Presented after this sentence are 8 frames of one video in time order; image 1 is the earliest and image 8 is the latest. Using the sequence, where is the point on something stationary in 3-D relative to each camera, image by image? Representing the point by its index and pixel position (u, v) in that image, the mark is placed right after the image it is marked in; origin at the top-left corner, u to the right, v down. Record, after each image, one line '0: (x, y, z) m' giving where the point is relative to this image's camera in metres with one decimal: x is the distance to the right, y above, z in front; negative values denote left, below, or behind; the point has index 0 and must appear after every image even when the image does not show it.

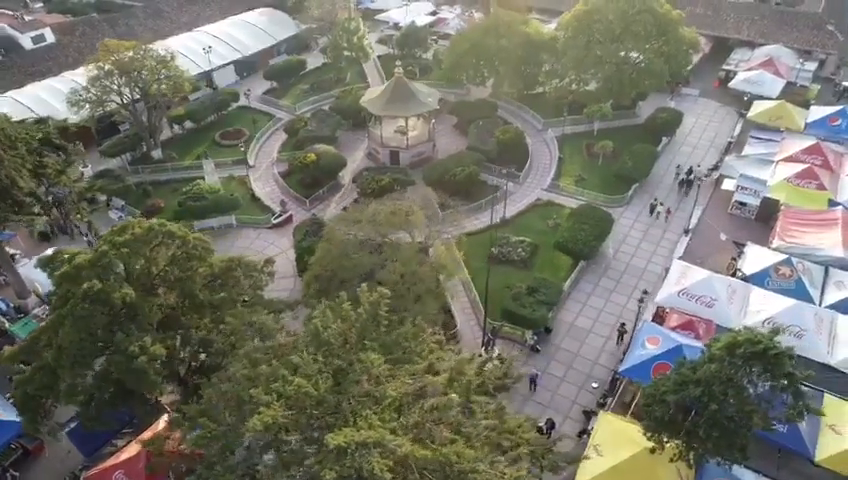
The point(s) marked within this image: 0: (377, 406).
0: (-1.5, -5.2, +18.3) m
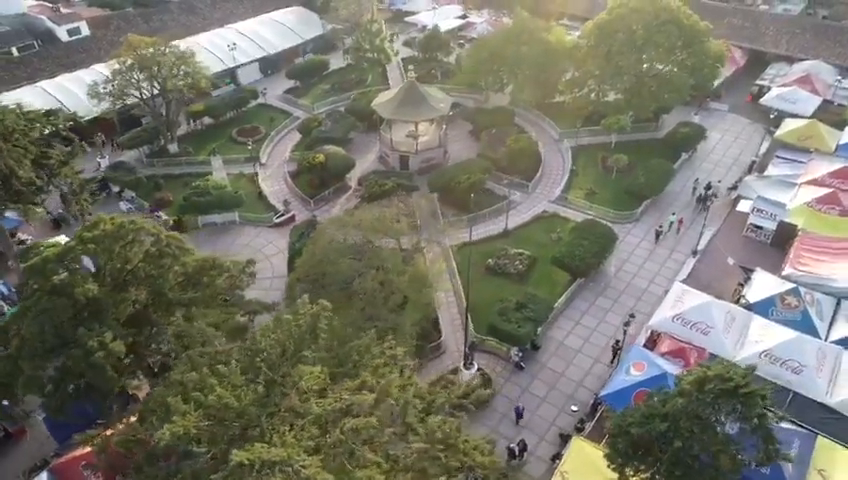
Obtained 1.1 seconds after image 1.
0: (-3.9, -5.6, +18.0) m
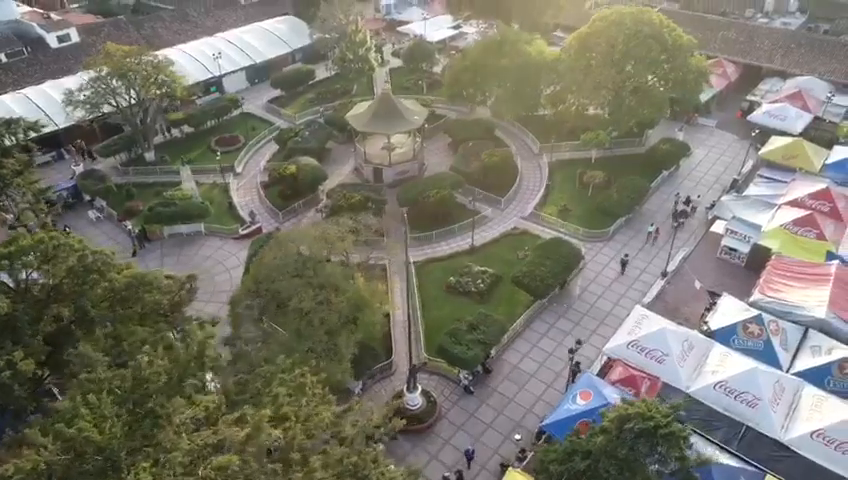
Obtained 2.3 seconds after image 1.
0: (-7.6, -6.4, +17.2) m
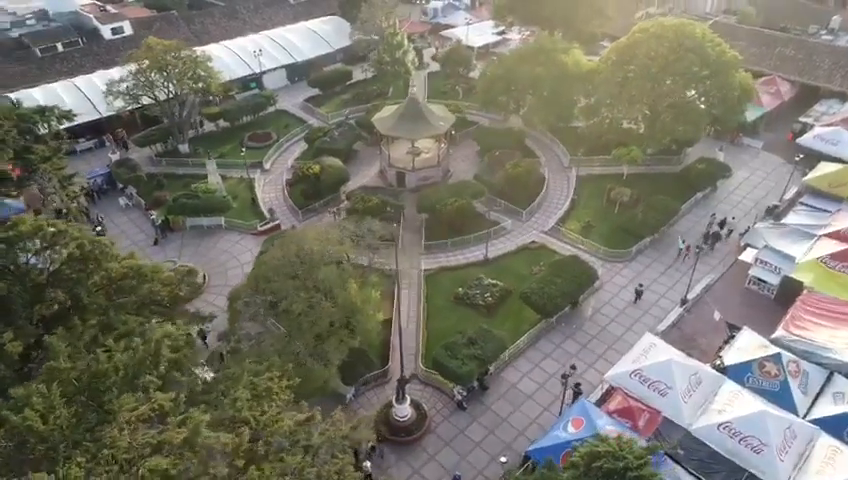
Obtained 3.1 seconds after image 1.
0: (-9.4, -6.3, +17.3) m
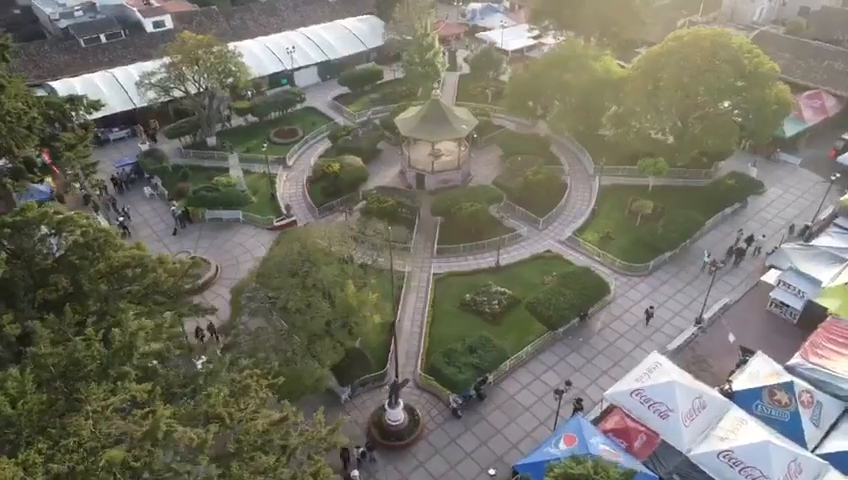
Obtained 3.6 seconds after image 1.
0: (-10.7, -6.0, +17.6) m
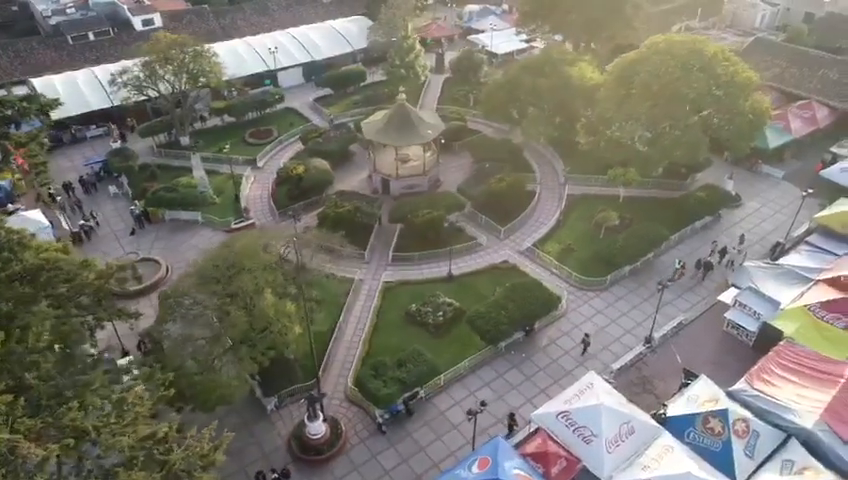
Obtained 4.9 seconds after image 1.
0: (-15.6, -6.3, +17.2) m
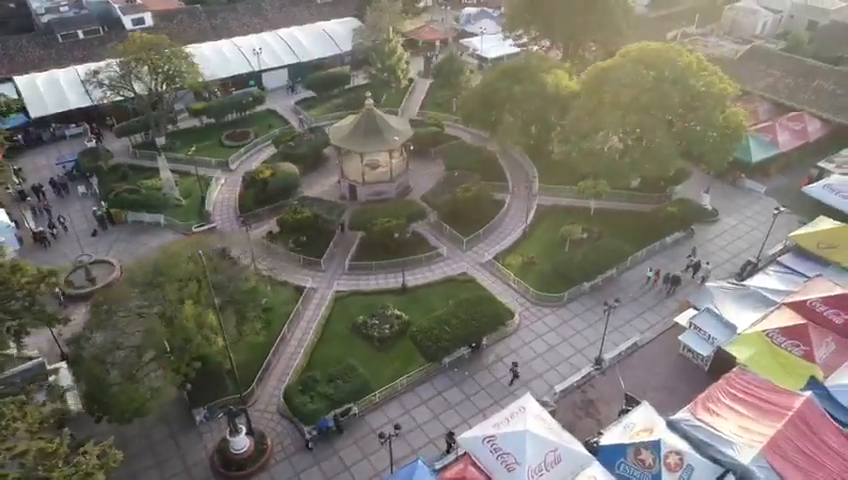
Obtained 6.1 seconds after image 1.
0: (-20.0, -6.6, +16.7) m
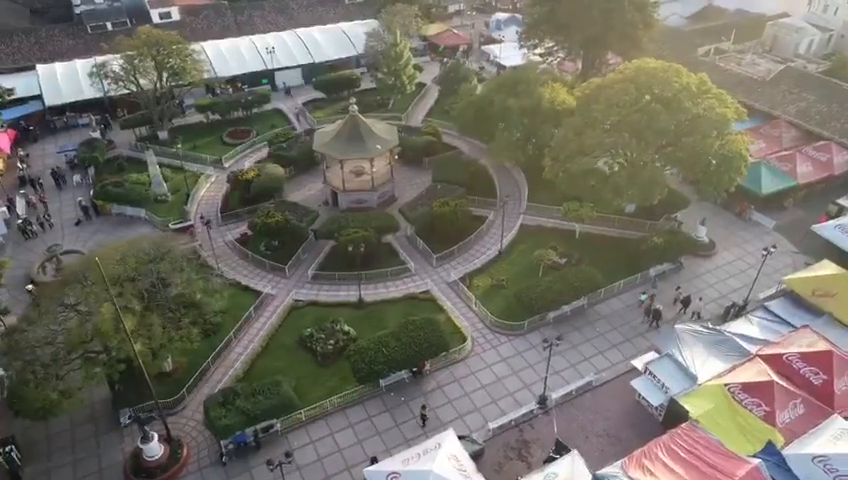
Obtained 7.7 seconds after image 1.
0: (-25.6, -6.1, +17.4) m
